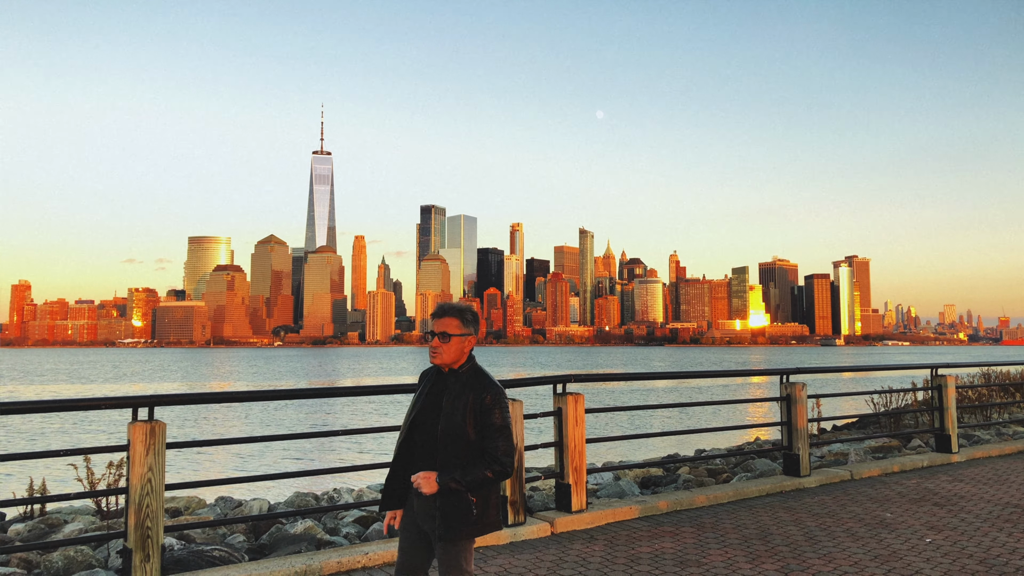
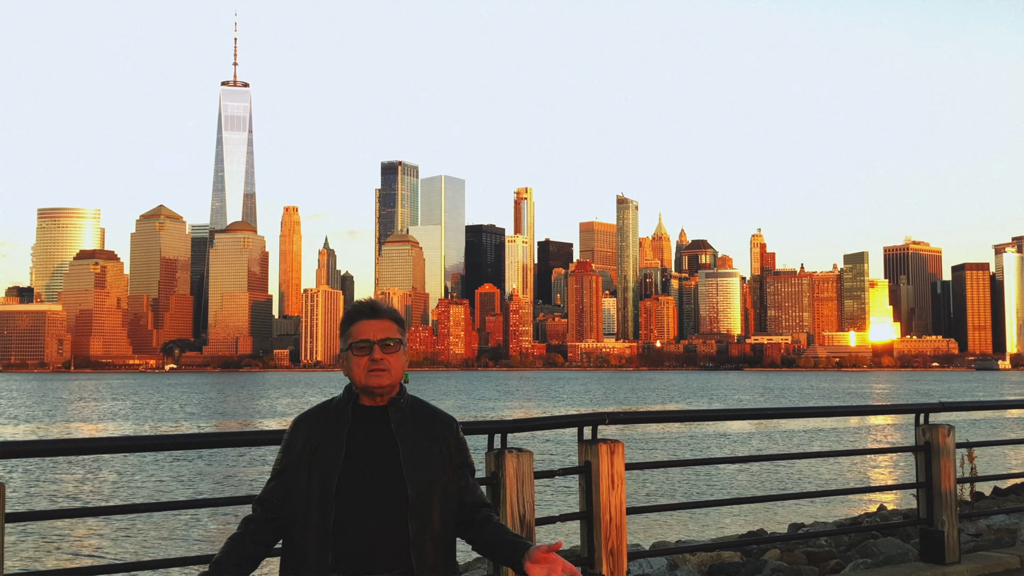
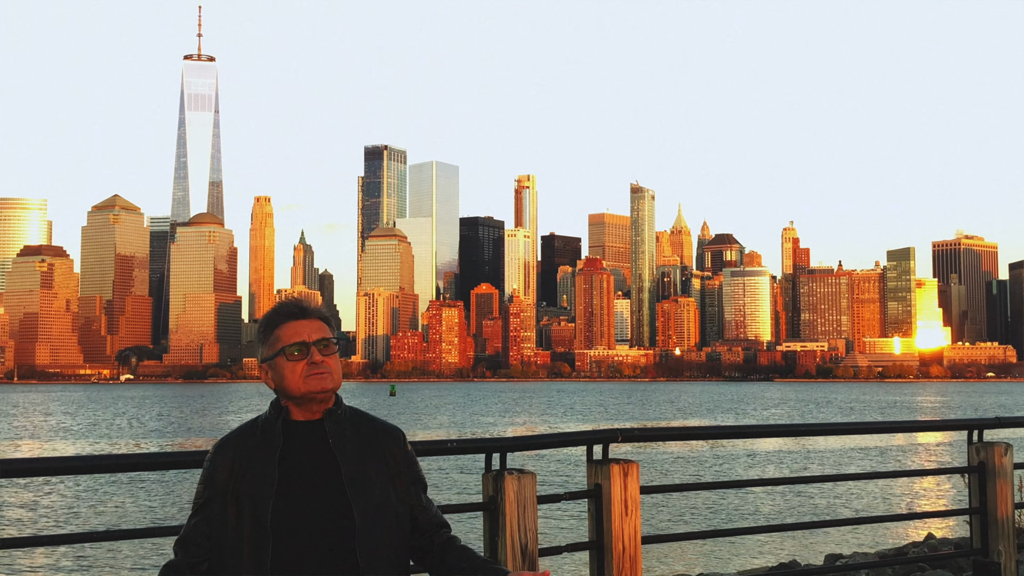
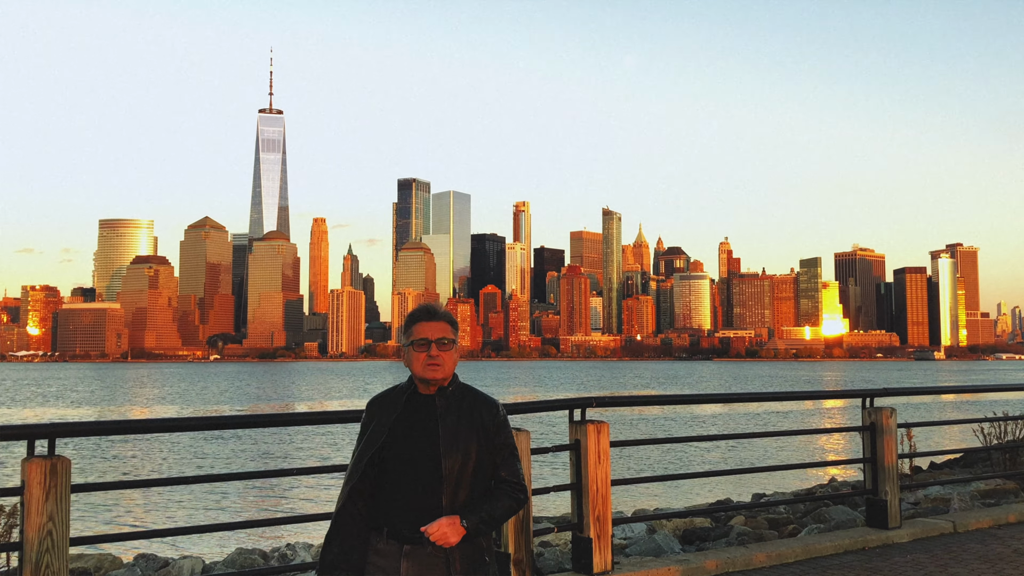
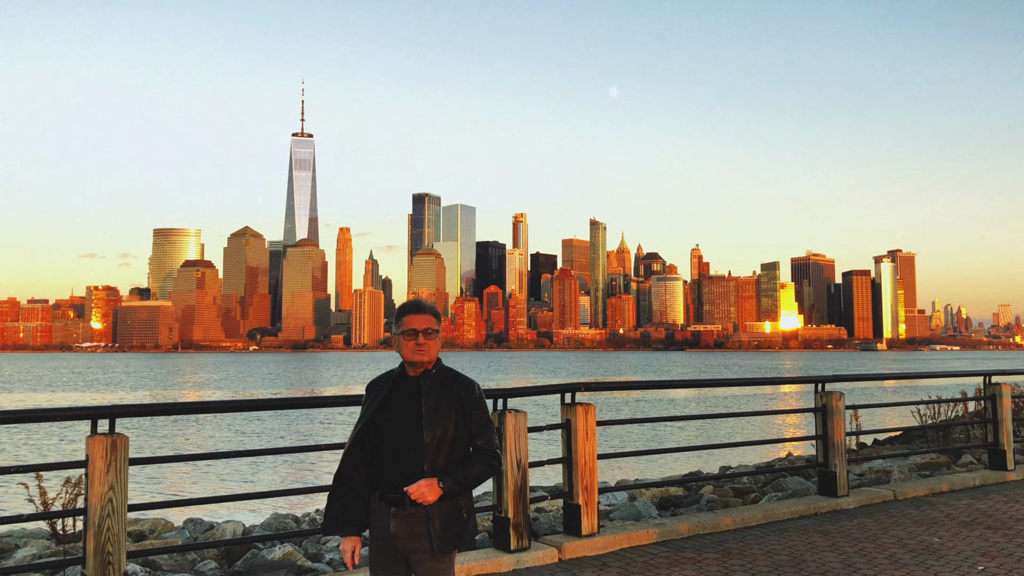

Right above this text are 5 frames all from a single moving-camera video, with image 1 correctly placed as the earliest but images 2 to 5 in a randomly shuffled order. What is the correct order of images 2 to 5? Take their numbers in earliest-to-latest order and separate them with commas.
5, 4, 2, 3
